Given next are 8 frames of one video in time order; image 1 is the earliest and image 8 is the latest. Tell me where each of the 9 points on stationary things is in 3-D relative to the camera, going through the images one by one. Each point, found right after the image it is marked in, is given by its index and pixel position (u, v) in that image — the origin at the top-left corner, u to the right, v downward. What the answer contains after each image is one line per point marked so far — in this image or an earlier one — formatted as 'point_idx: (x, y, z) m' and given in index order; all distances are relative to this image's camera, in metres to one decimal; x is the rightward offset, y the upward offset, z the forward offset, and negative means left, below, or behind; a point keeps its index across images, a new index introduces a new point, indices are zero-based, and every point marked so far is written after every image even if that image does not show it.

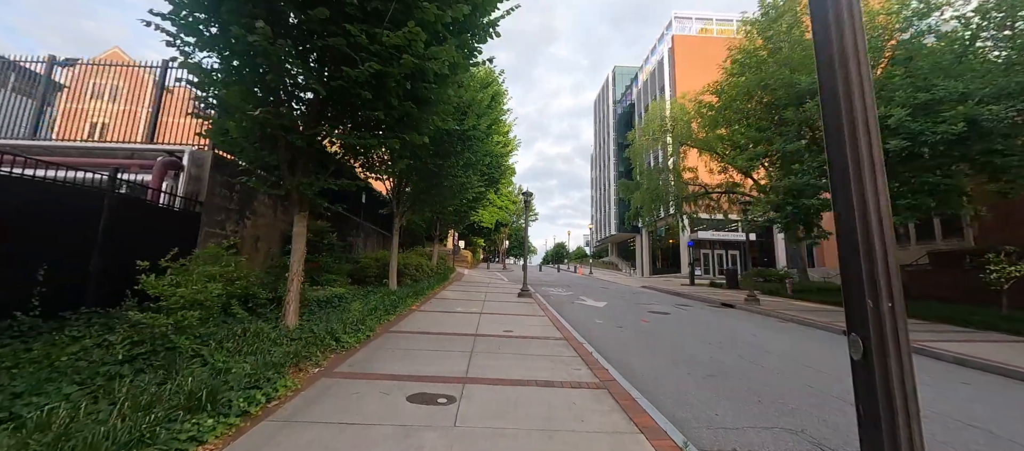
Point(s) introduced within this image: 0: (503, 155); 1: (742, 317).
0: (-0.5, +3.7, +17.6) m
1: (+7.3, -2.9, +10.6) m
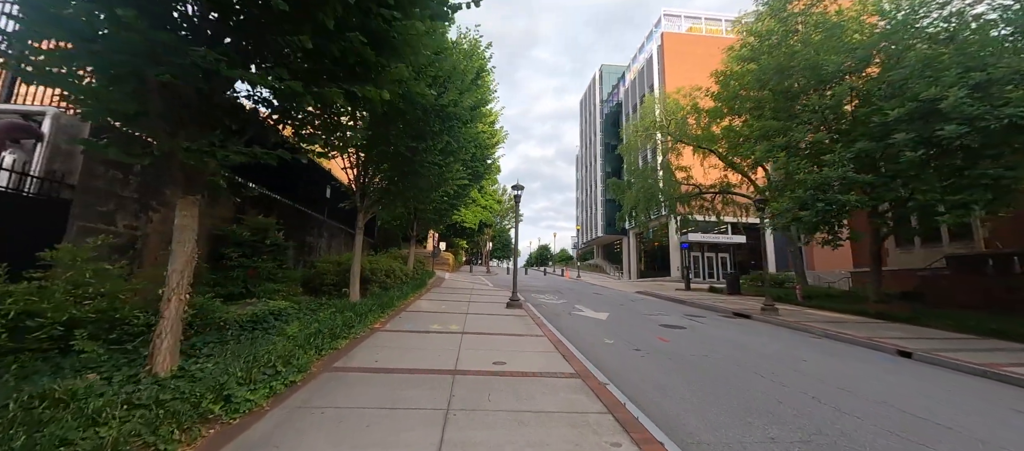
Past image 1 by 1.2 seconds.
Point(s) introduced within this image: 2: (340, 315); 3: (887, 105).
0: (-1.2, +3.7, +15.8) m
1: (+7.0, -2.8, +9.2) m
2: (-3.4, -1.8, +6.7) m
3: (+9.7, +3.1, +8.7) m
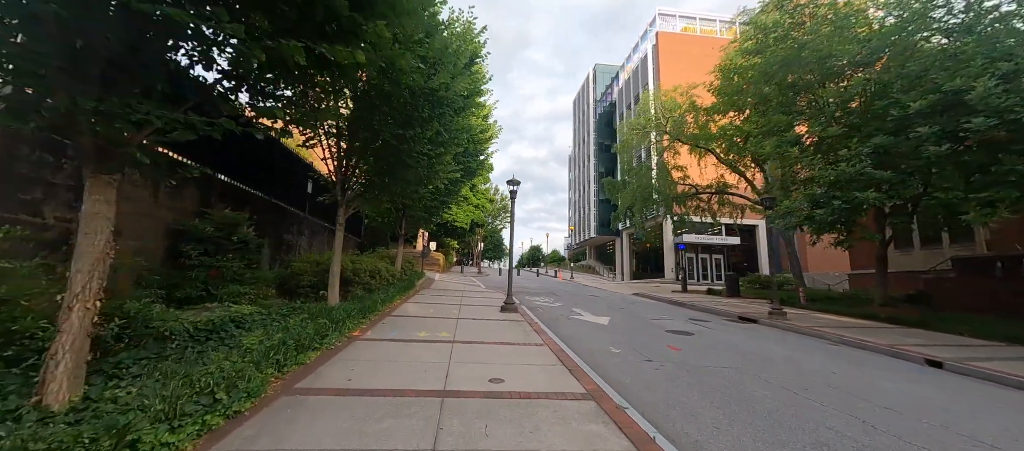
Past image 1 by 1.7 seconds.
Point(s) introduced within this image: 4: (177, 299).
0: (-1.4, +3.8, +15.0) m
1: (+6.9, -2.8, +8.6) m
2: (-3.5, -1.7, +5.9) m
3: (+9.6, +3.1, +8.2) m
4: (-6.3, -1.4, +6.3) m
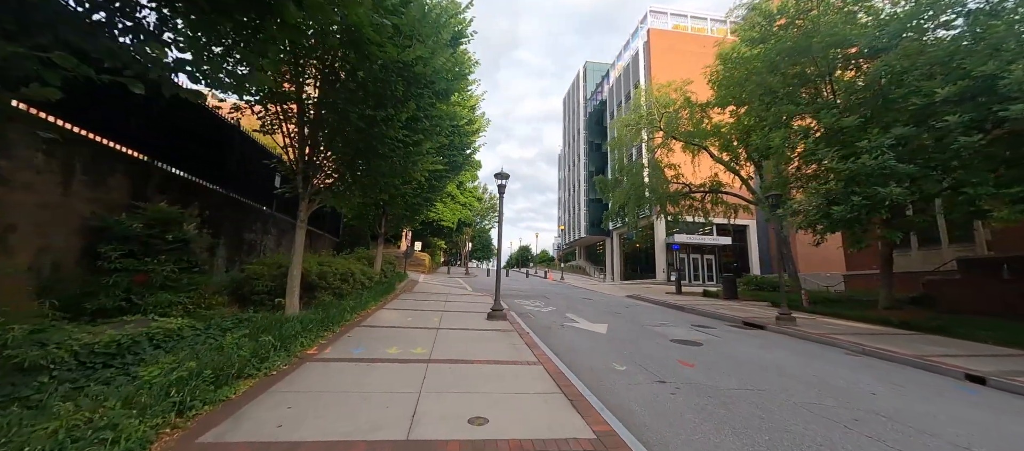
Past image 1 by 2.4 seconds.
0: (-1.9, +3.8, +14.0) m
1: (+6.6, -2.8, +7.9) m
2: (-3.7, -1.6, +4.8) m
3: (+9.3, +3.2, +7.5) m
4: (-6.5, -1.3, +5.1) m
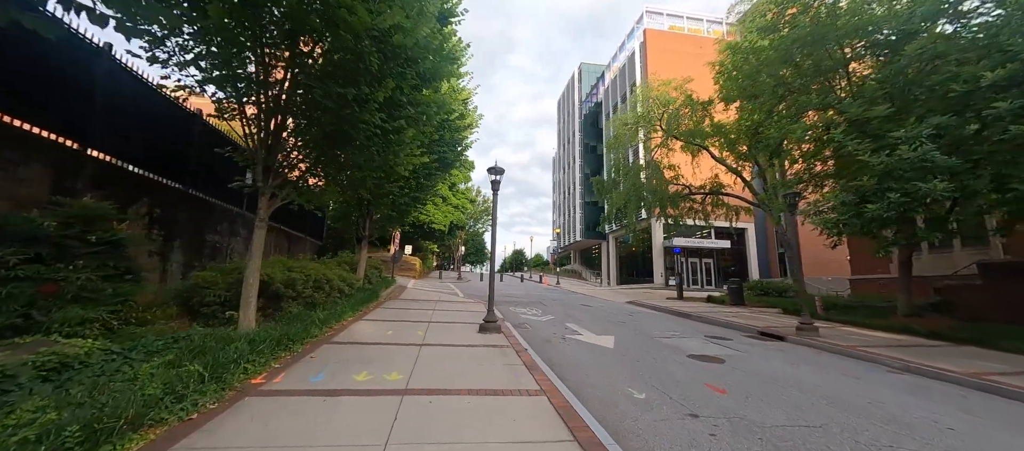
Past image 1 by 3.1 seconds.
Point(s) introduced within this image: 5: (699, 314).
0: (-2.1, +3.8, +13.1) m
1: (+6.5, -2.8, +7.0) m
2: (-3.7, -1.6, +3.7) m
3: (+9.3, +3.2, +6.8) m
4: (-6.5, -1.3, +4.0) m
5: (+7.0, -3.3, +12.5) m
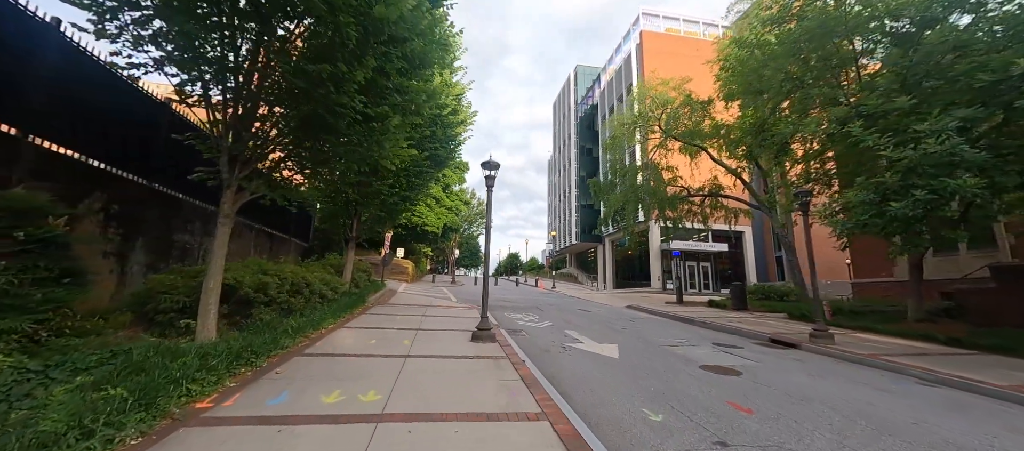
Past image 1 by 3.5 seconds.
0: (-2.3, +3.7, +12.5) m
1: (+6.4, -2.8, +6.5) m
2: (-3.7, -1.5, +3.1) m
3: (+9.2, +3.2, +6.4) m
4: (-6.5, -1.2, +3.3) m
5: (+6.8, -3.4, +12.0) m
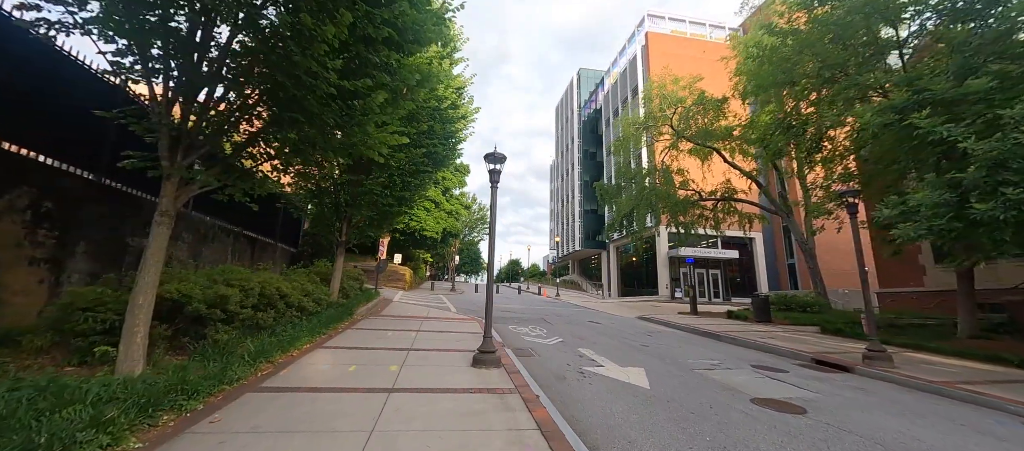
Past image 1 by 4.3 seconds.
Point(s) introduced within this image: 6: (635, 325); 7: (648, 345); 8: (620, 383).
0: (-2.1, +3.6, +11.5) m
1: (+6.6, -2.8, +5.3) m
2: (-3.6, -1.5, +2.0) m
3: (+9.3, +3.1, +5.3) m
4: (-6.4, -1.1, +2.2) m
5: (+6.9, -3.5, +10.8) m
6: (+4.7, -3.8, +12.9) m
7: (+3.6, -3.2, +8.9) m
8: (+1.7, -2.7, +5.6) m
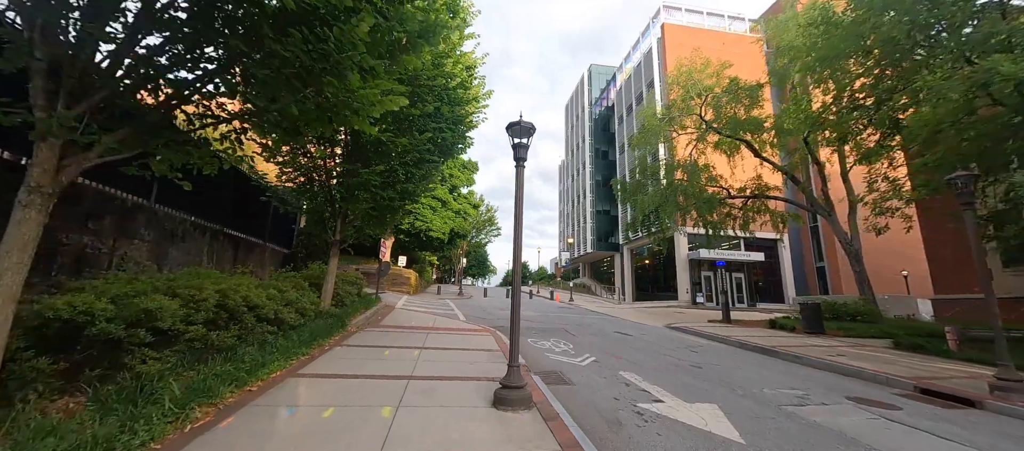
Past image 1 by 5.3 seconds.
0: (-1.6, +3.7, +10.1) m
1: (+7.0, -2.7, +3.7) m
2: (-3.2, -1.3, +0.5) m
3: (+9.8, +3.3, +3.7) m
4: (-6.0, -1.0, +0.8) m
5: (+7.5, -3.4, +9.2) m
6: (+5.2, -3.7, +11.3) m
7: (+4.1, -3.1, +7.3) m
8: (+2.2, -2.5, +4.1) m
